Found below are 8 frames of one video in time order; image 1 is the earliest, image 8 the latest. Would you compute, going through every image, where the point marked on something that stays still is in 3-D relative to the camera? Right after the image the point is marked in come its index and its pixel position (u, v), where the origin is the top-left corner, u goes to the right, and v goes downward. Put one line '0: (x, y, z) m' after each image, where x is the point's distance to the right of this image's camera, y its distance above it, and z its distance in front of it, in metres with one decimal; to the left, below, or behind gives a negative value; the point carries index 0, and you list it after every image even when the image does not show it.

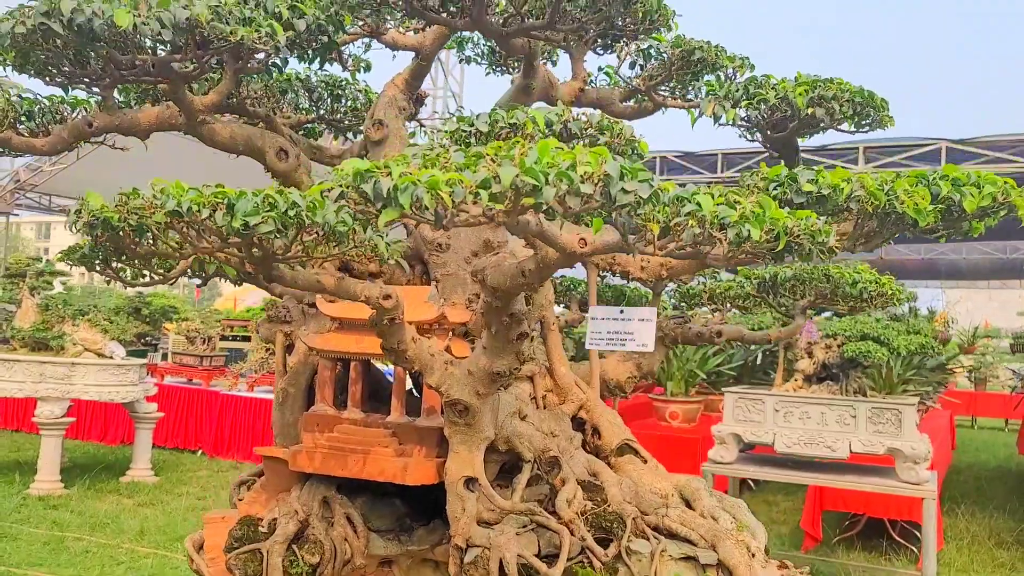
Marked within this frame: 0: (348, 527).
0: (-0.7, -1.1, +3.9) m
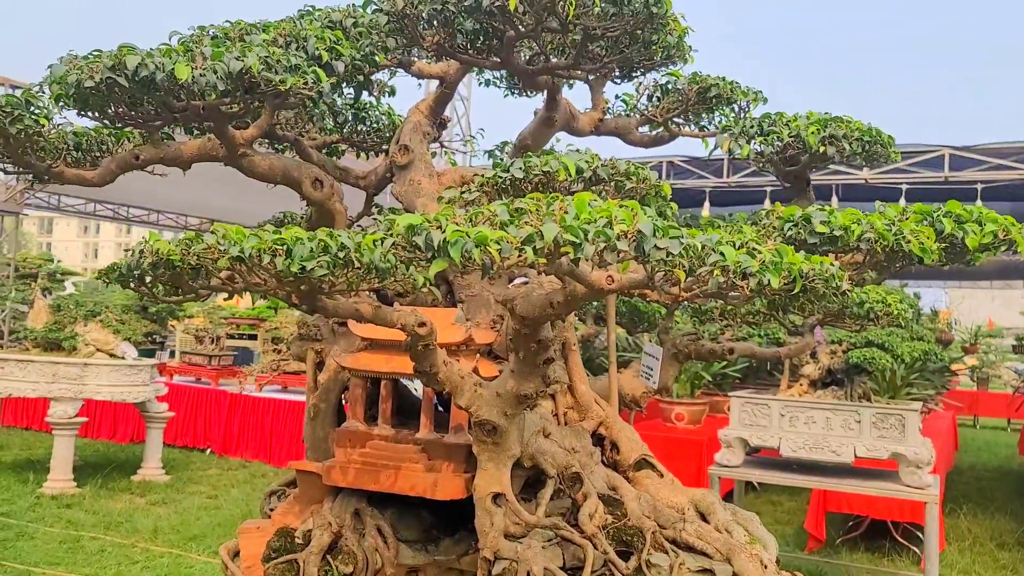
0: (-0.6, -1.2, +4.1) m
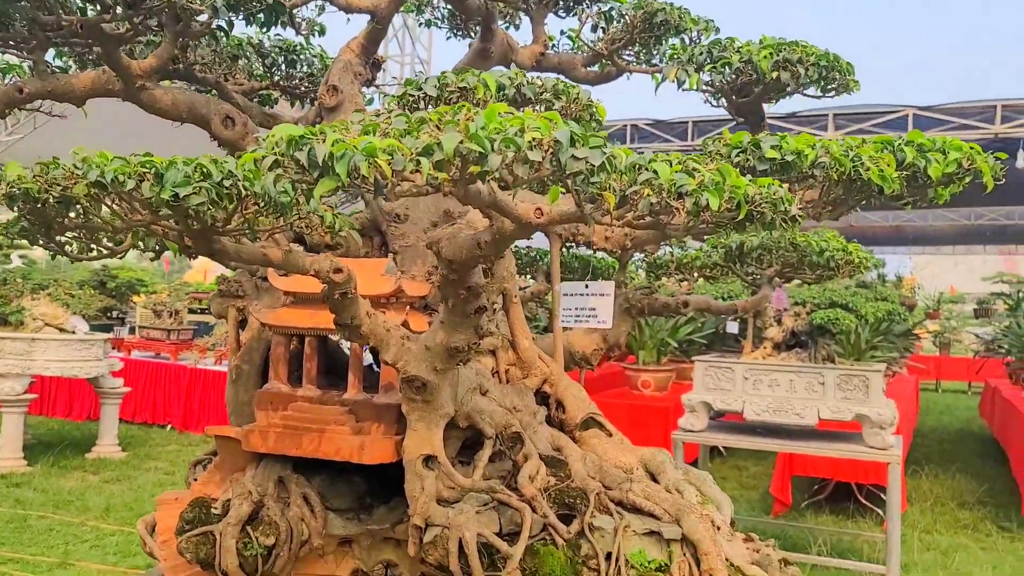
0: (-0.9, -1.0, +3.8) m
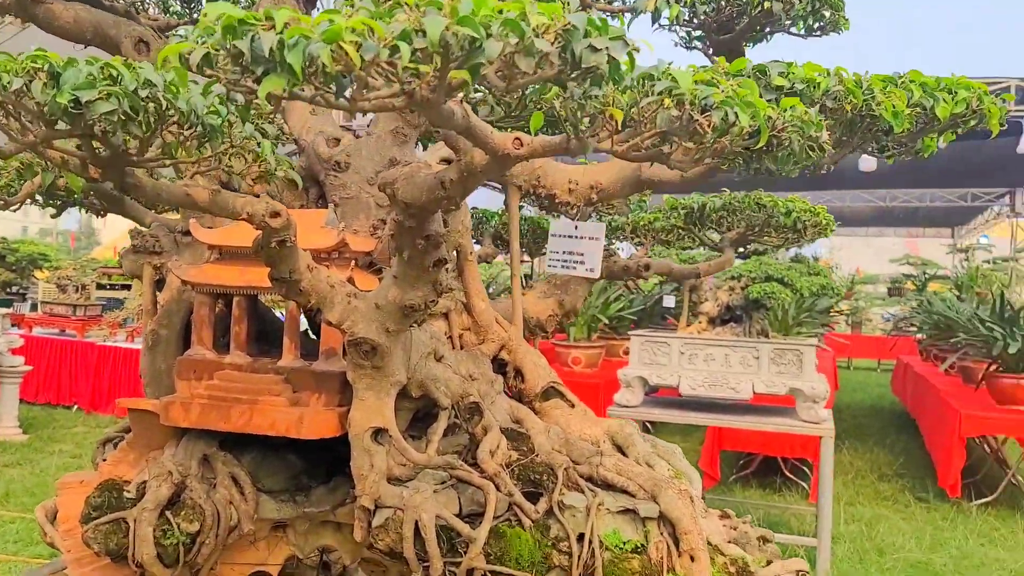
0: (-1.1, -0.8, +3.3) m
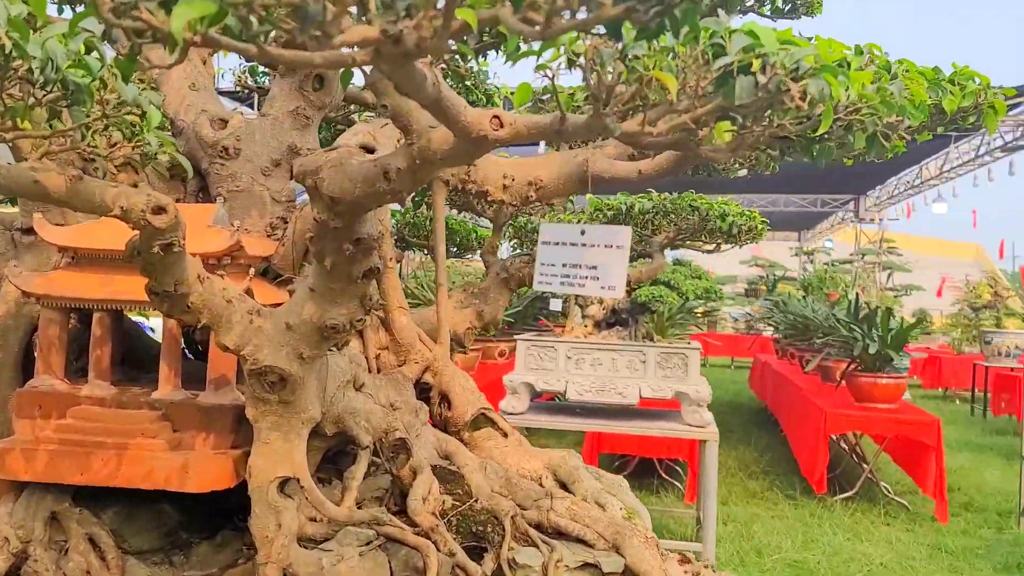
0: (-1.3, -0.8, +2.6) m
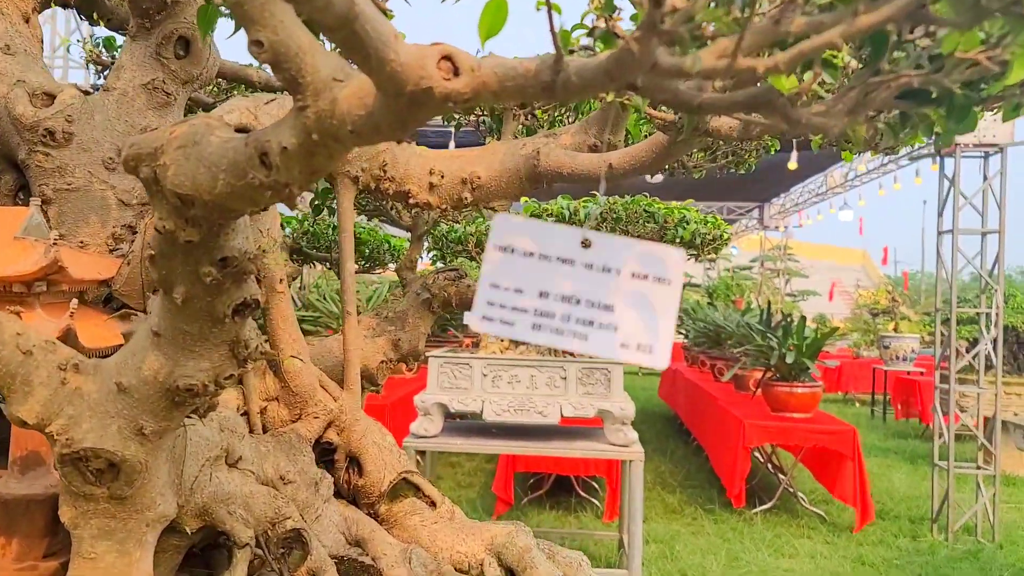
0: (-1.4, -0.9, +1.8) m
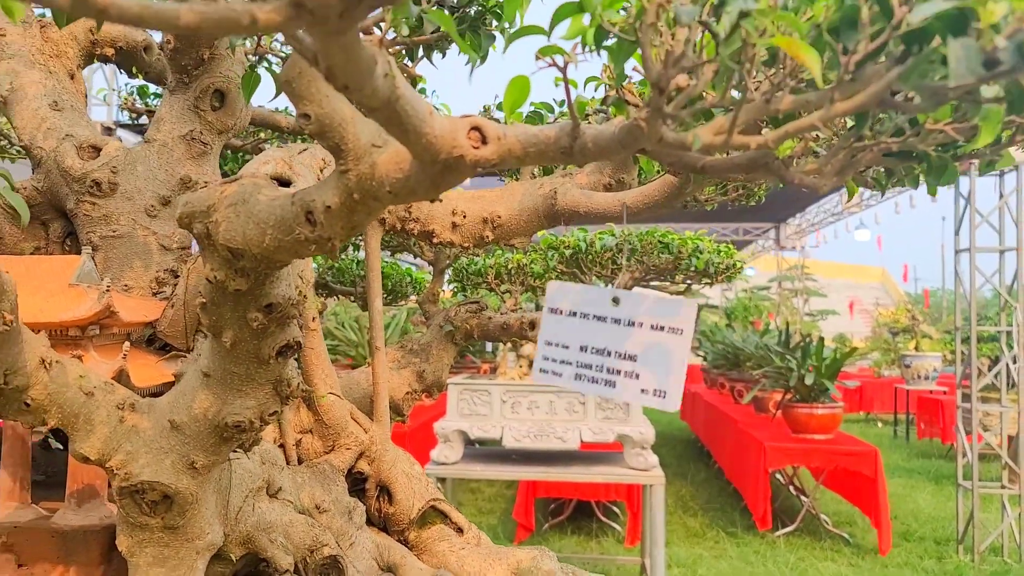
0: (-1.3, -1.0, +1.9) m
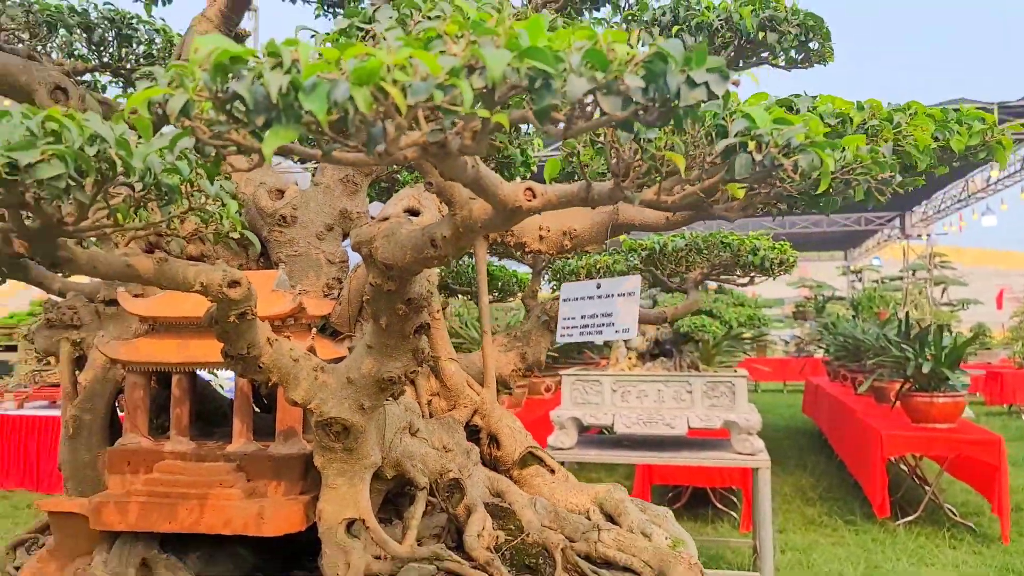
0: (-1.1, -1.0, +2.9) m
